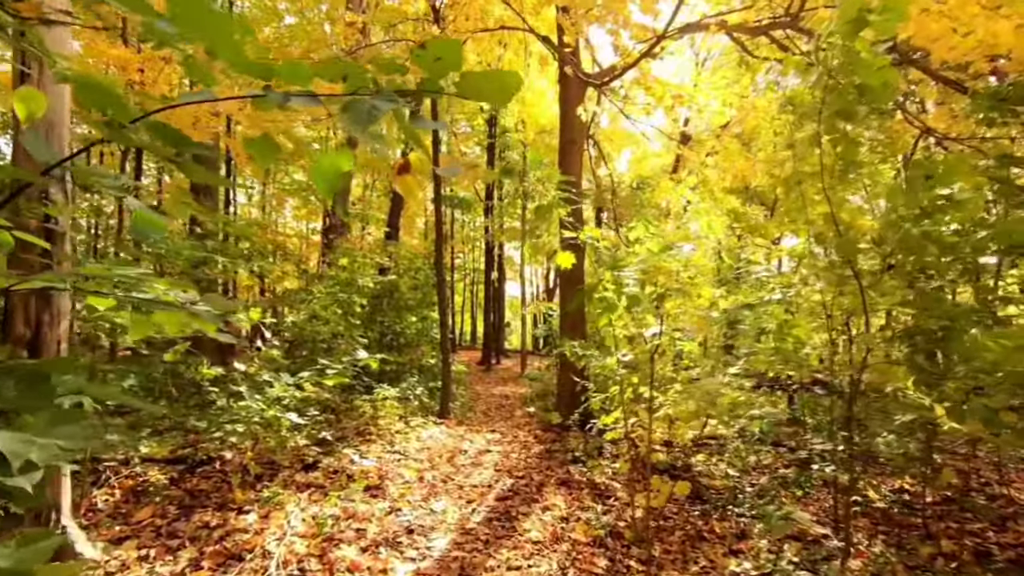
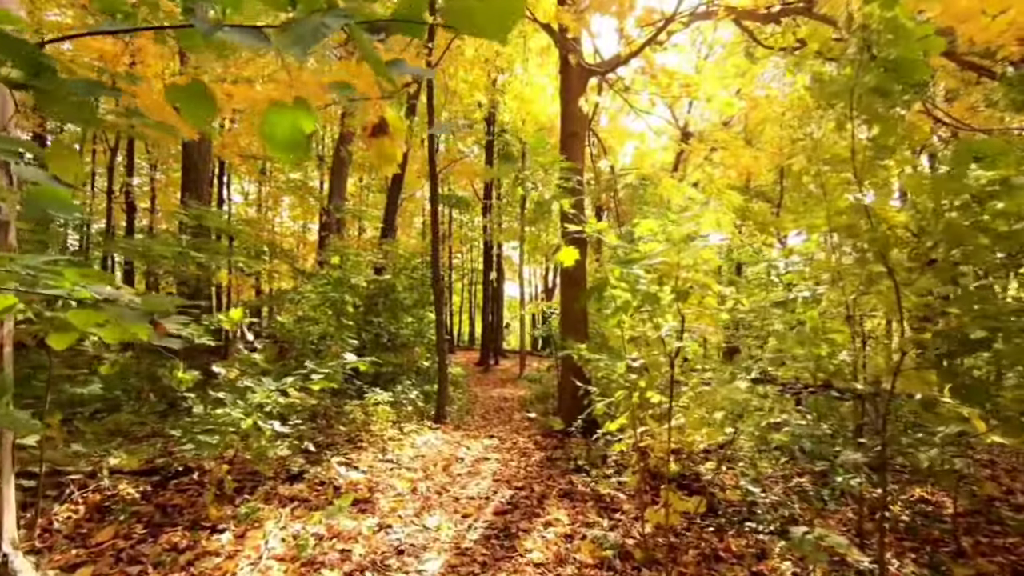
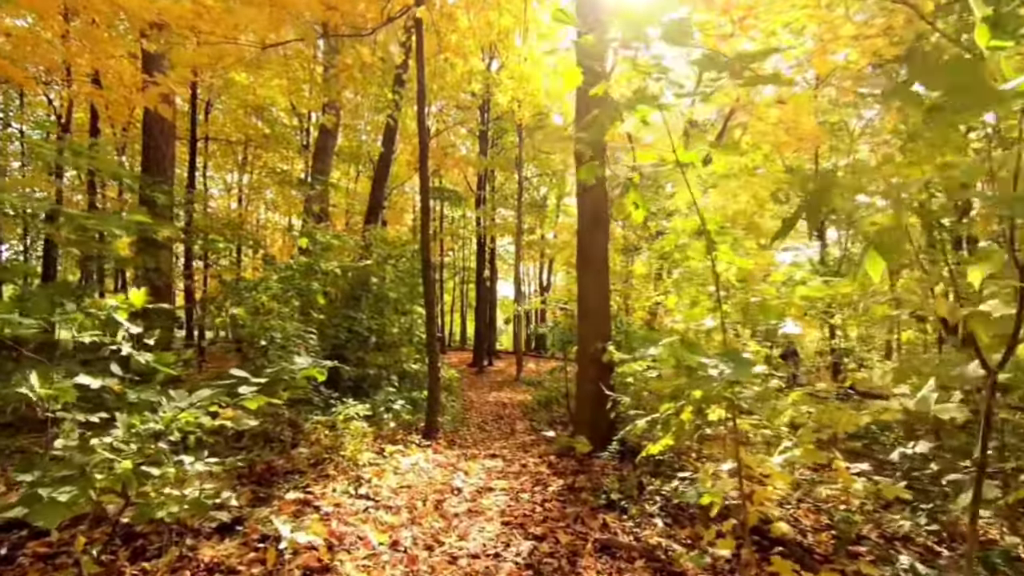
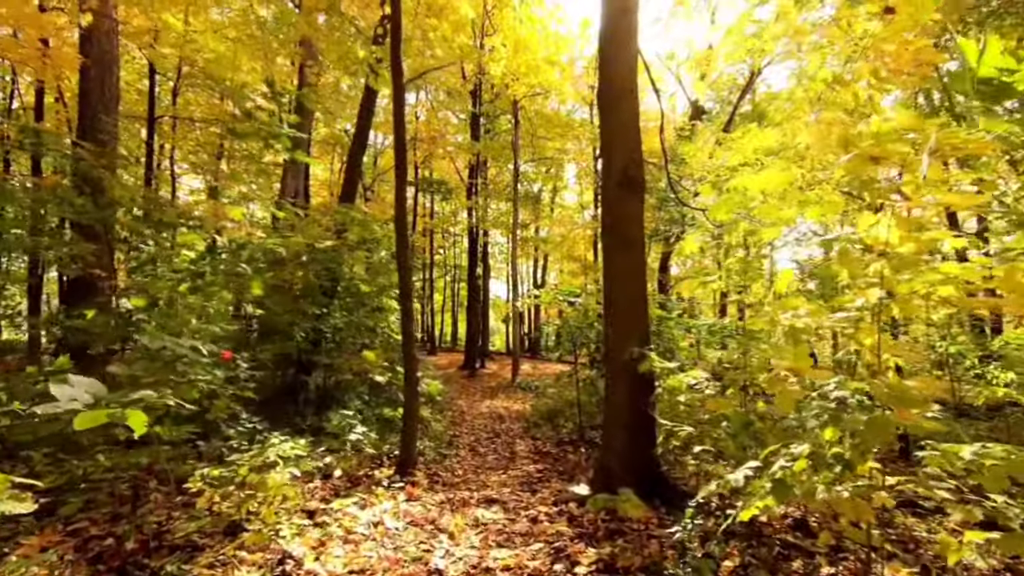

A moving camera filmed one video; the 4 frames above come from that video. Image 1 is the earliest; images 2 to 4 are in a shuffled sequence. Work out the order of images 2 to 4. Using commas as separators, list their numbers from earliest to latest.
2, 3, 4
